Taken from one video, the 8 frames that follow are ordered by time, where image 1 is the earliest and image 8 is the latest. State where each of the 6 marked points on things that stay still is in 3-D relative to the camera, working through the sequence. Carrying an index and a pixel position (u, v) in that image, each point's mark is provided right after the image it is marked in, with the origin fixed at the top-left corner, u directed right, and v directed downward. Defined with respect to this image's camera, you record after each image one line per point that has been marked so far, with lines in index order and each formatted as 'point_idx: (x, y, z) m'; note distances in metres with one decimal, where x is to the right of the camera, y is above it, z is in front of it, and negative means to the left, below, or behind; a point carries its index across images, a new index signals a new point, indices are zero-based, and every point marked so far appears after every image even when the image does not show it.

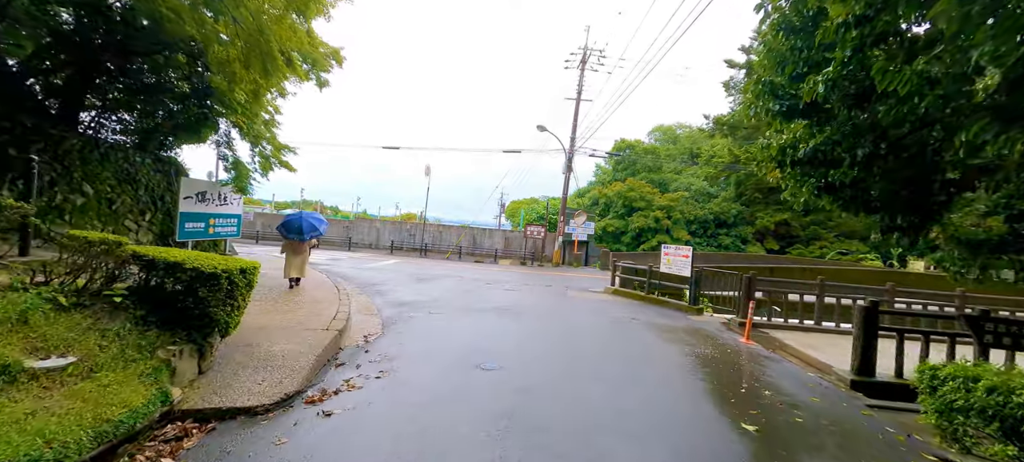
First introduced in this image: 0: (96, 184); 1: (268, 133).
0: (-9.4, +1.5, +10.1) m
1: (-6.5, +2.7, +11.3) m
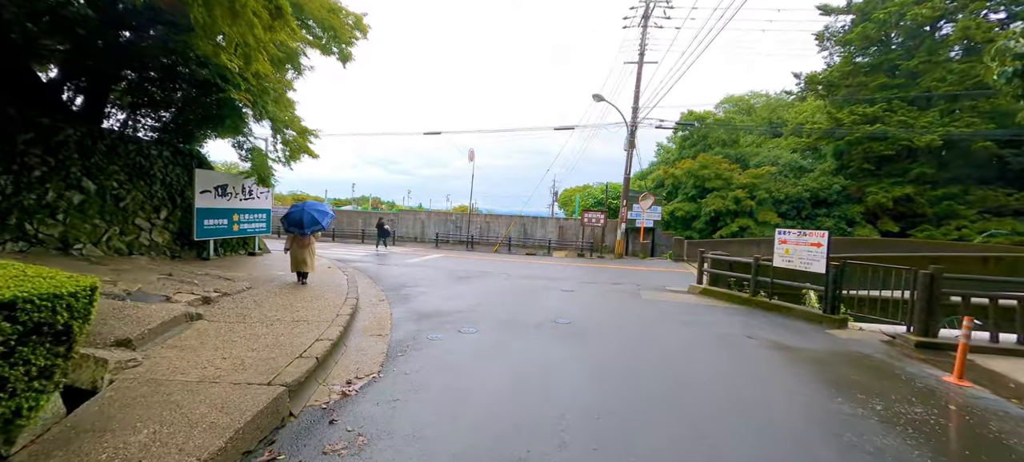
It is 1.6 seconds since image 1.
0: (-8.3, +1.5, +9.2) m
1: (-5.3, +2.8, +10.0) m
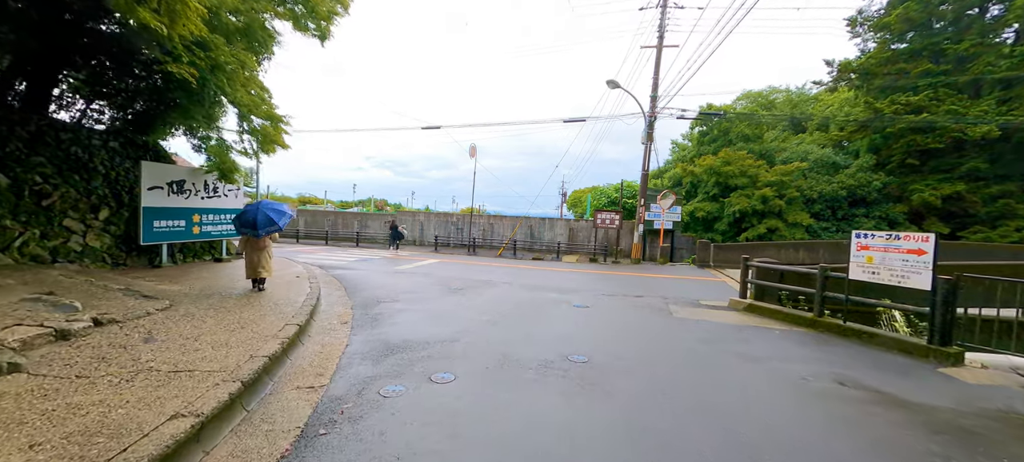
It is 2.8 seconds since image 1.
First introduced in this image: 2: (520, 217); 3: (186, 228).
0: (-8.3, +1.5, +7.8) m
1: (-5.3, +2.7, +8.5) m
2: (+0.3, +0.6, +17.6) m
3: (-7.2, +0.1, +9.1) m
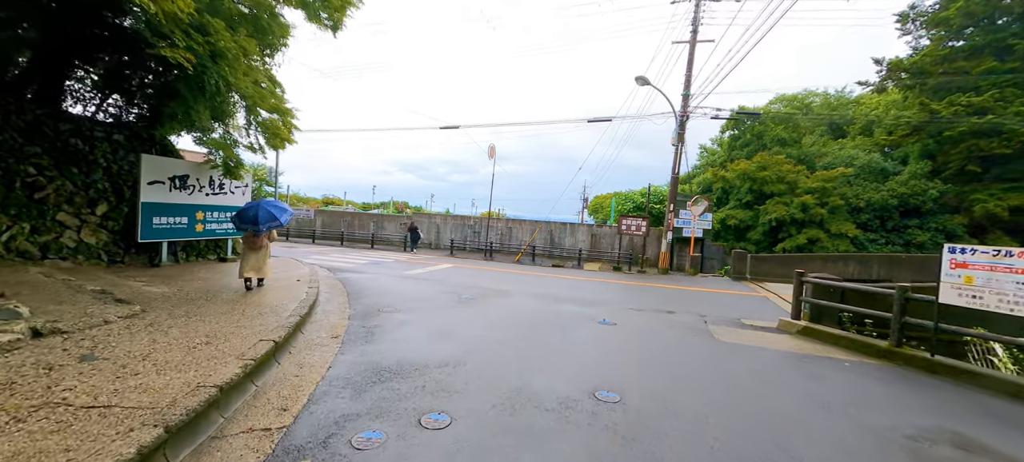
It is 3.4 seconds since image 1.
0: (-8.0, +1.6, +7.4) m
1: (-4.9, +2.7, +8.1) m
2: (+1.1, +0.4, +16.8) m
3: (-6.8, +0.1, +8.7) m
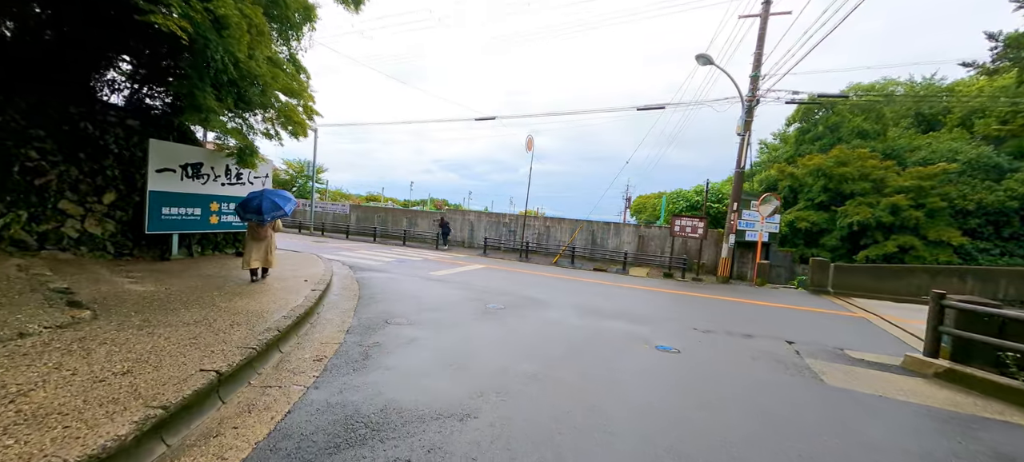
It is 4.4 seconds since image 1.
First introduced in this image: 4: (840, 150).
0: (-7.3, +1.7, +7.0) m
1: (-4.2, +2.8, +7.3) m
2: (+2.5, +0.4, +15.5) m
3: (-6.1, +0.3, +8.1) m
4: (+10.9, +2.7, +13.7) m
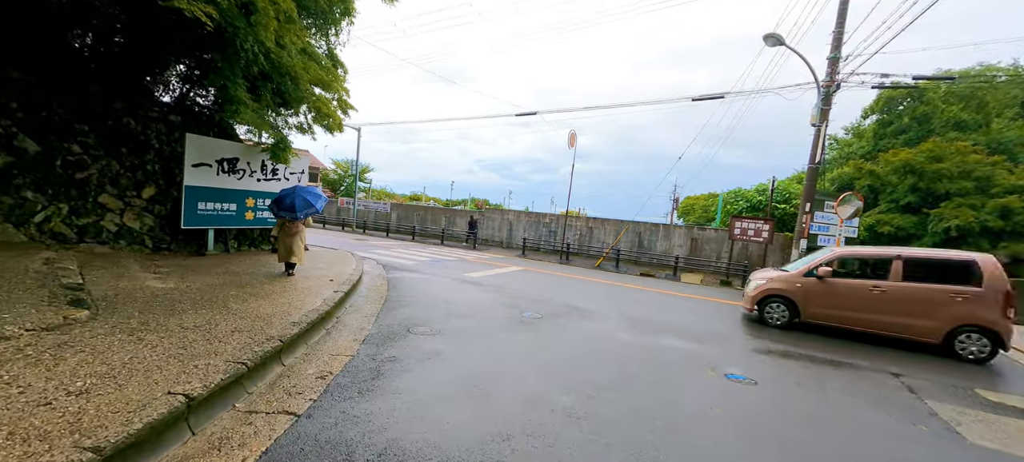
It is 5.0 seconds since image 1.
0: (-6.7, +1.8, +7.0) m
1: (-3.5, +2.9, +7.1) m
2: (+4.0, +0.4, +14.5) m
3: (-5.3, +0.4, +8.0) m
4: (+12.2, +2.5, +11.9) m
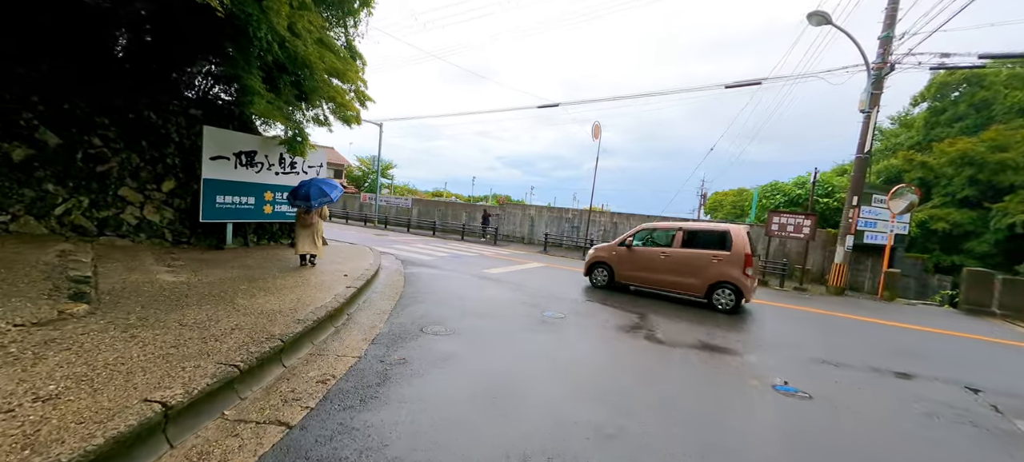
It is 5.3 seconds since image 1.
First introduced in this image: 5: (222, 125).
0: (-6.3, +2.0, +7.0) m
1: (-3.1, +3.0, +6.9) m
2: (+4.7, +0.5, +13.9) m
3: (-4.9, +0.5, +7.9) m
4: (+12.8, +2.6, +10.8) m
5: (-5.8, +2.2, +8.3) m
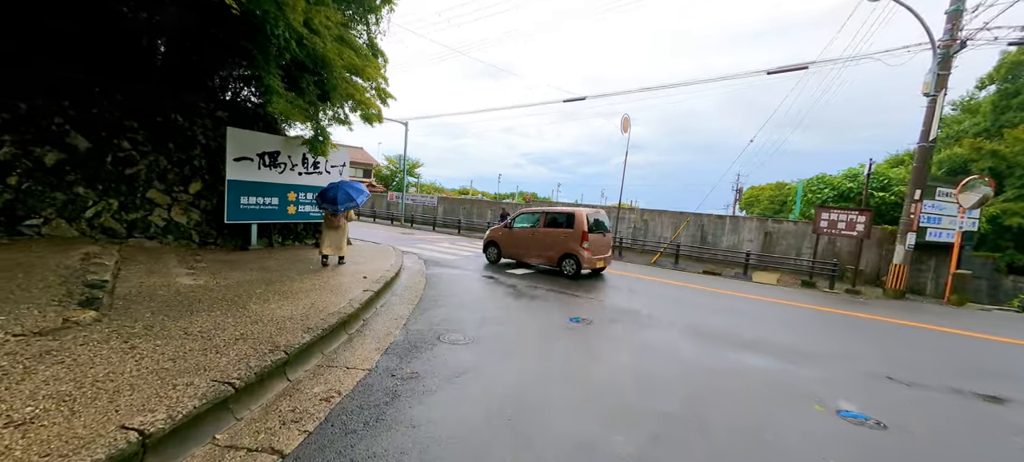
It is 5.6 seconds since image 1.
0: (-5.9, +1.9, +7.1) m
1: (-2.7, +3.0, +6.7) m
2: (+5.6, +0.6, +13.2) m
3: (-4.5, +0.5, +7.9) m
4: (+13.4, +2.7, +9.6) m
5: (-5.3, +2.1, +8.3) m
